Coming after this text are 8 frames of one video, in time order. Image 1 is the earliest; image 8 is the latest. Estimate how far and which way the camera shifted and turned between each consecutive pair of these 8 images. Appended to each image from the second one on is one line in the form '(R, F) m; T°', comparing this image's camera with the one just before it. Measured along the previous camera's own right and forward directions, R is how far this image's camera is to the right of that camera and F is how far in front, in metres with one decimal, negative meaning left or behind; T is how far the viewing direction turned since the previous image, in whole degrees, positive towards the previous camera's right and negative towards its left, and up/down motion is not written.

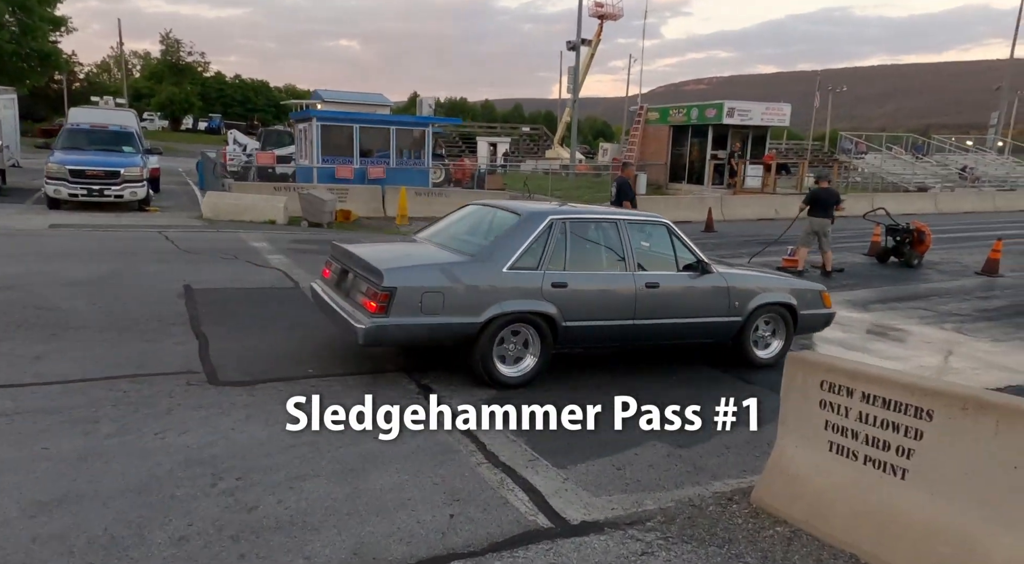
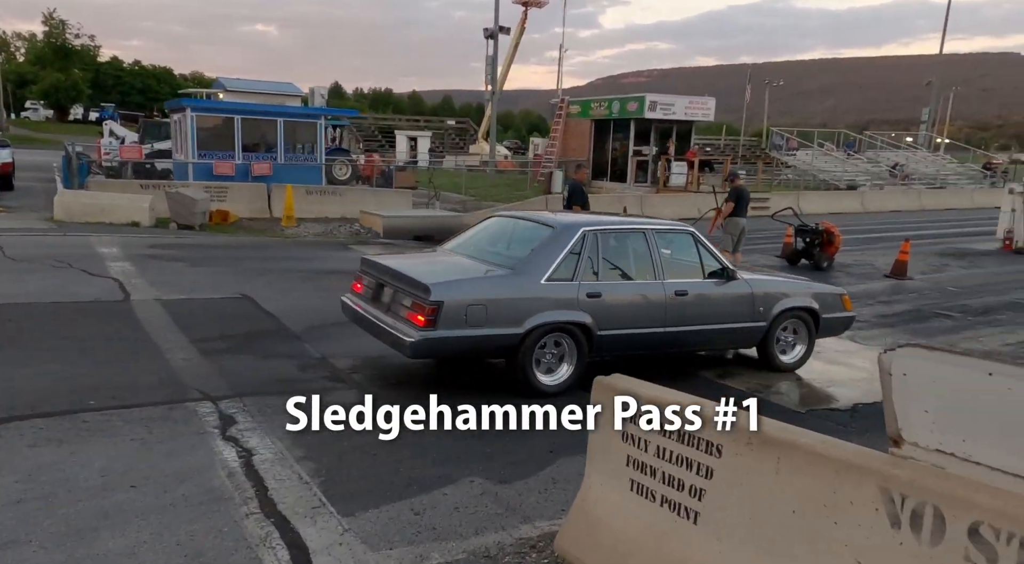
(+0.7, +0.3) m; +3°
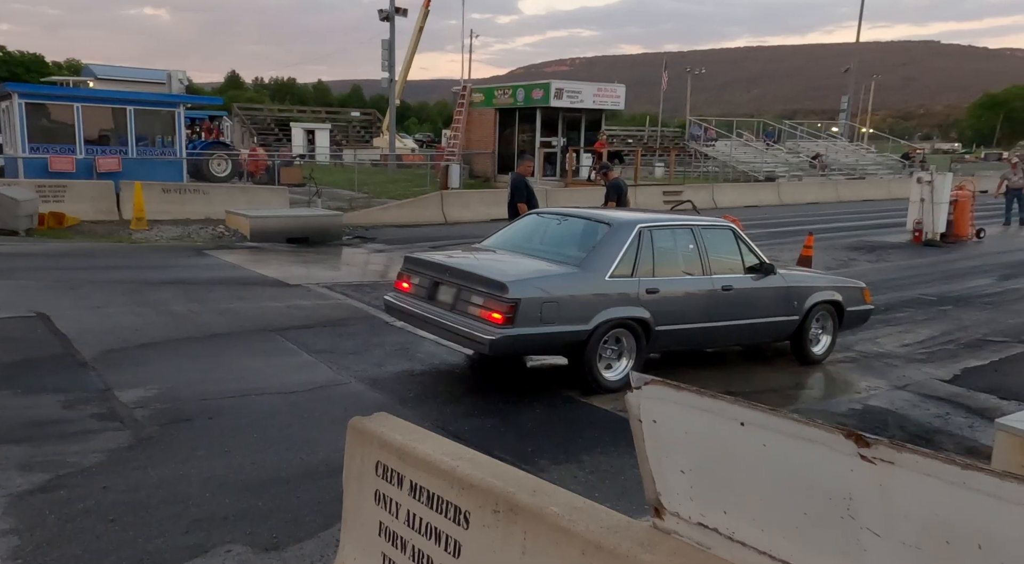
(+0.7, +0.6) m; +3°
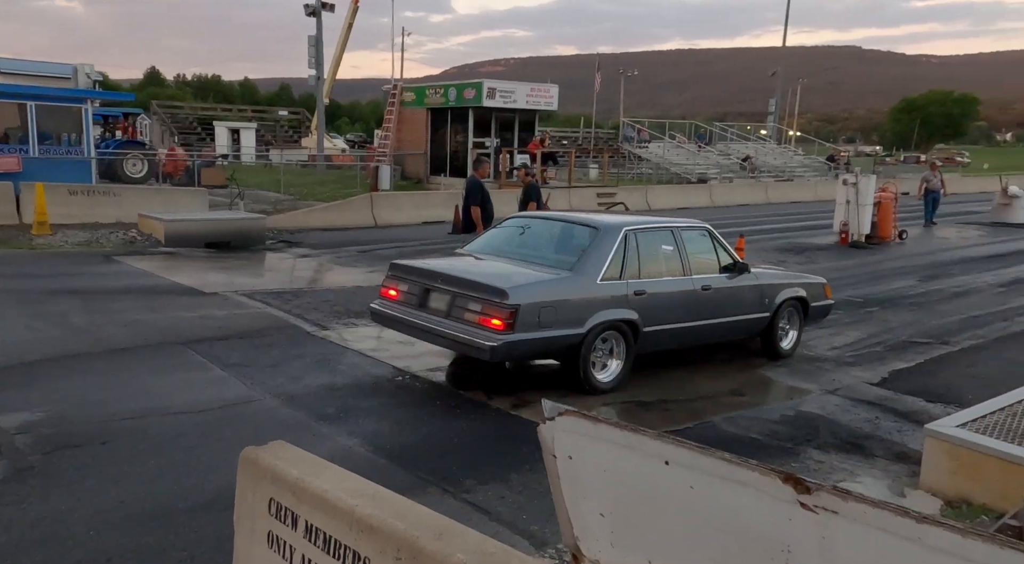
(+0.1, +0.2) m; +4°
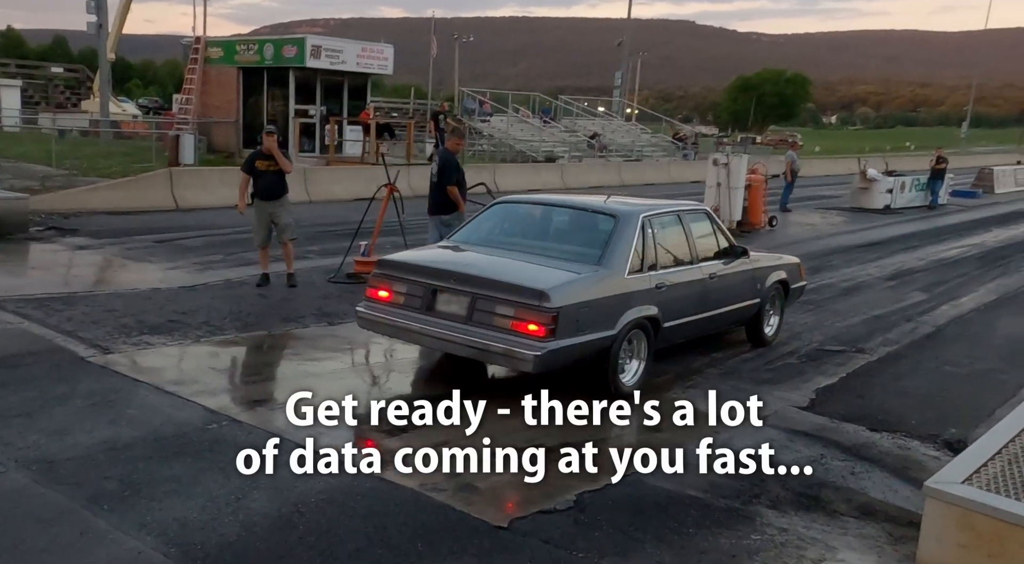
(-0.2, +1.9) m; +12°
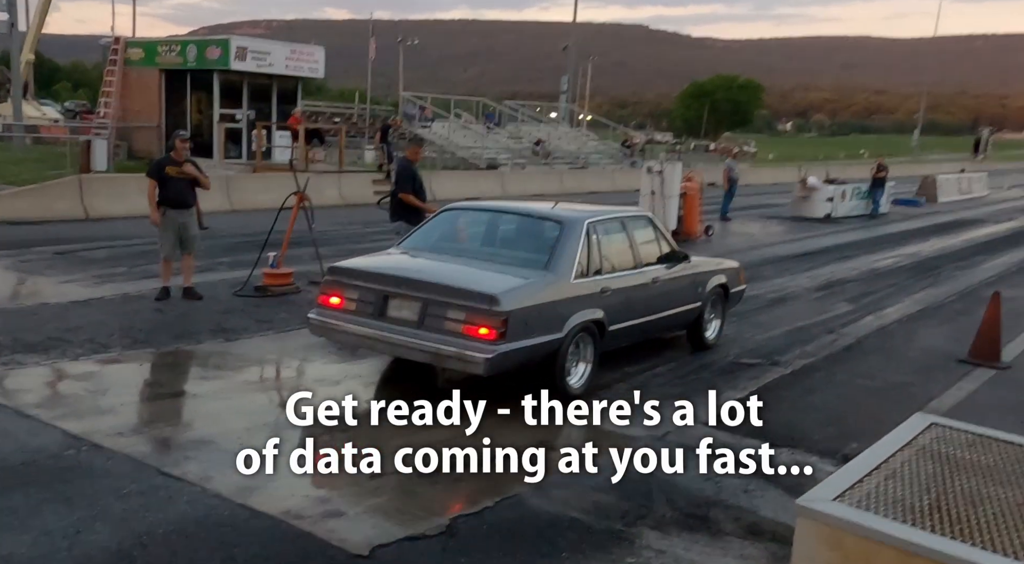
(+0.7, +0.4) m; +1°
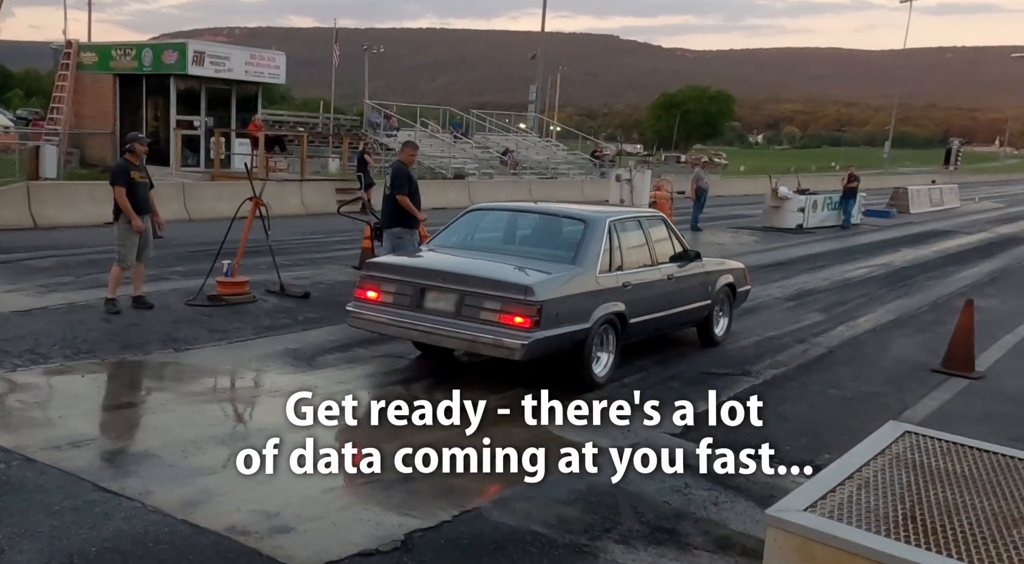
(+0.1, +0.3) m; +2°
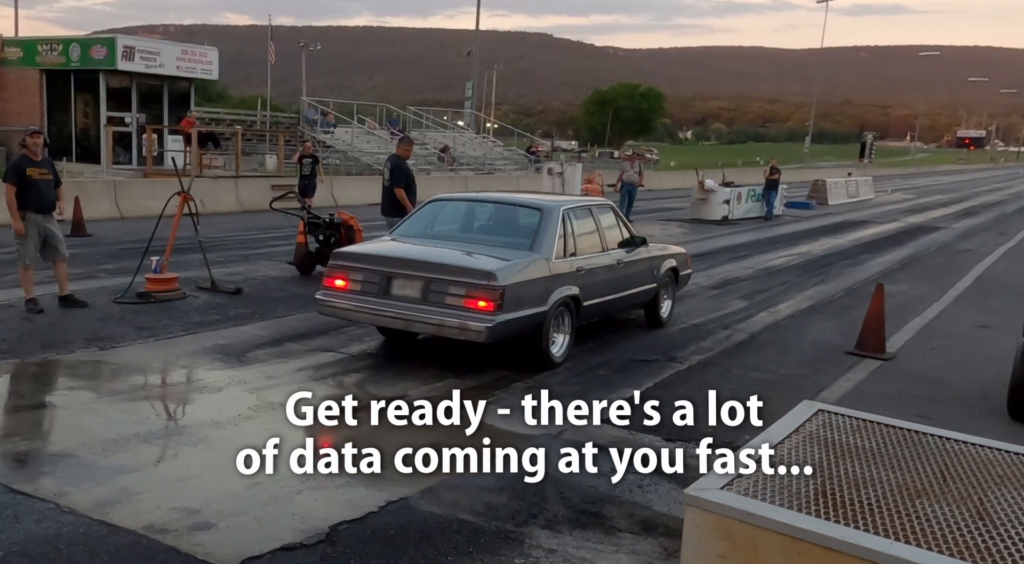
(+0.2, -0.2) m; +3°
